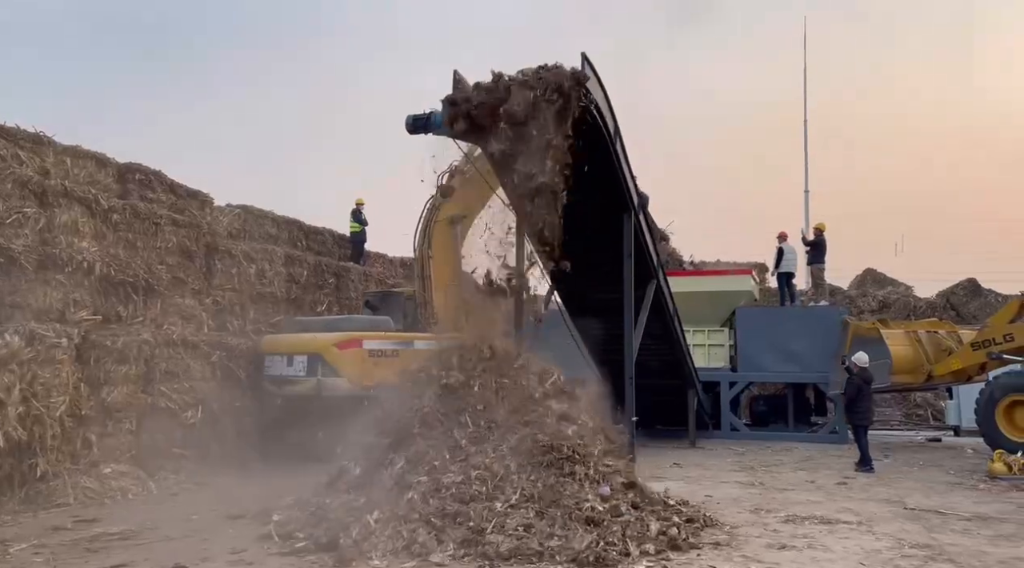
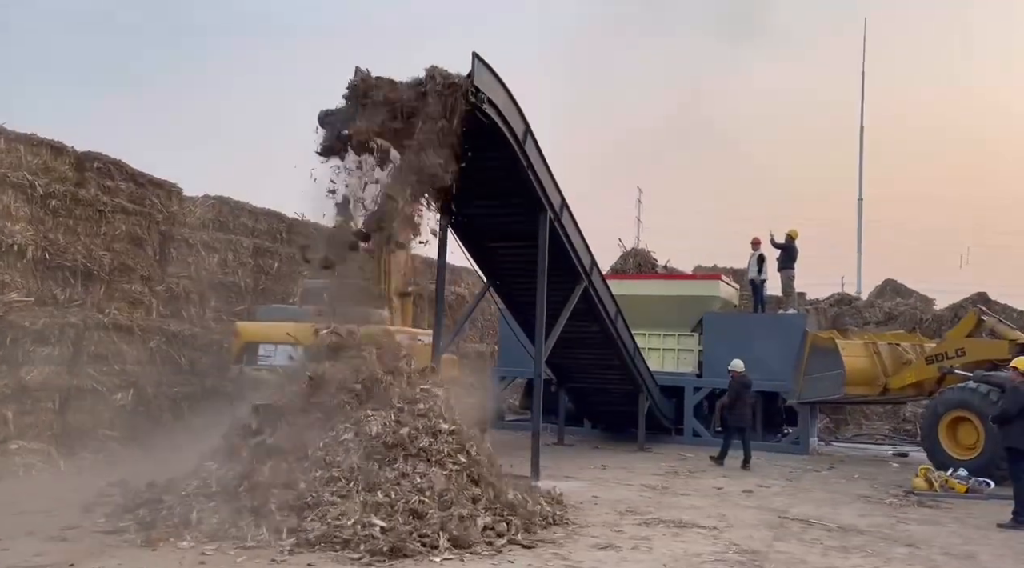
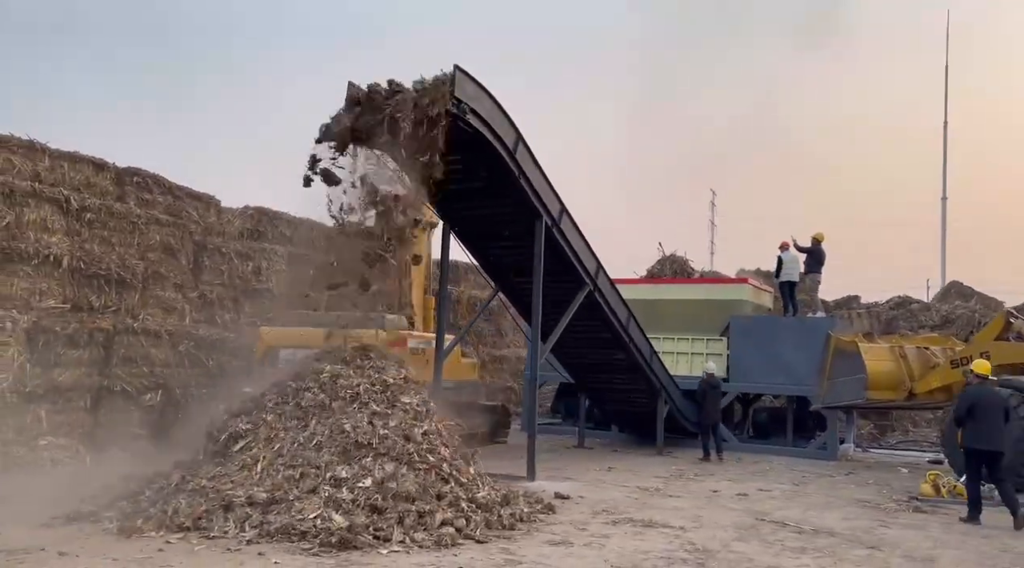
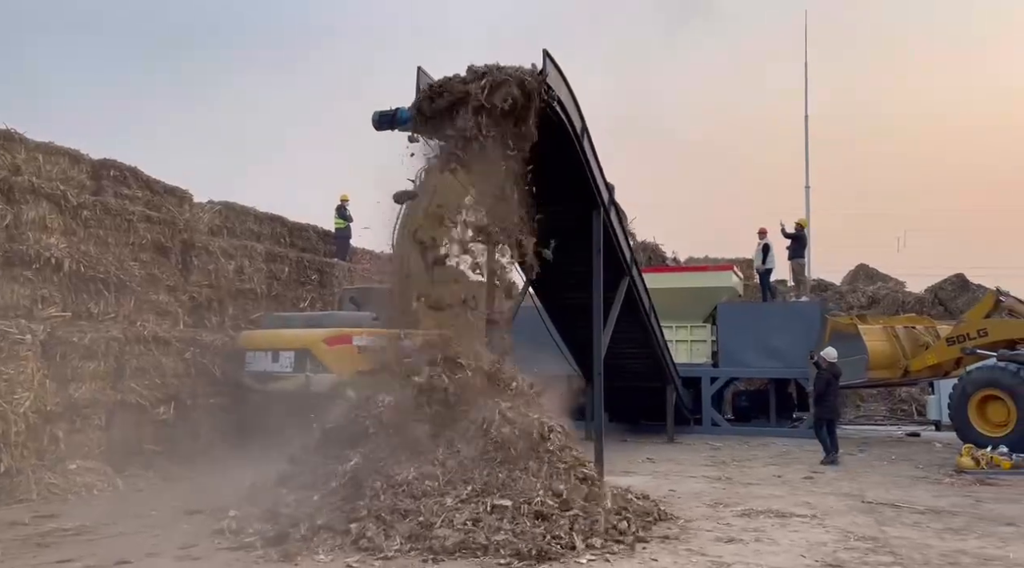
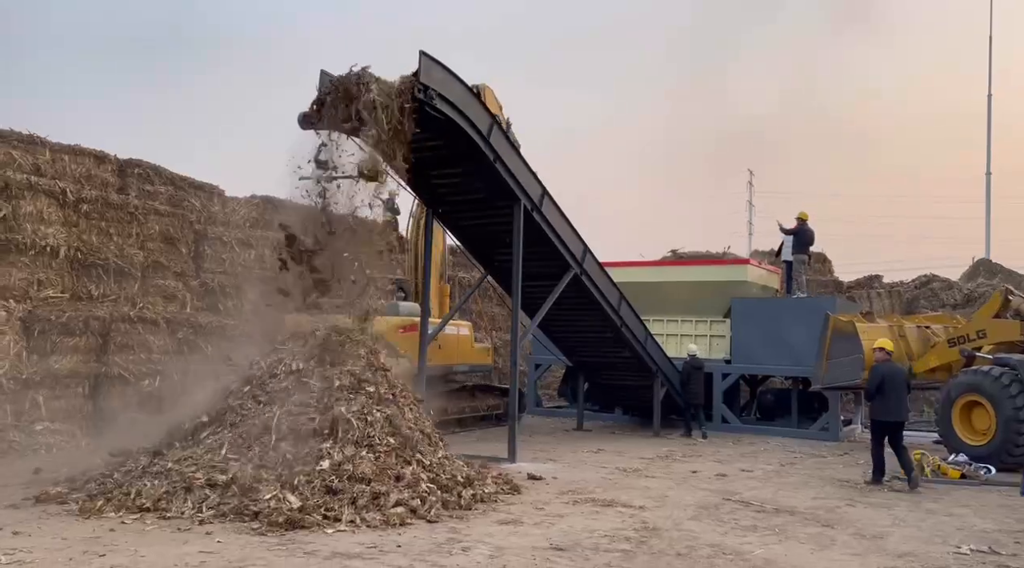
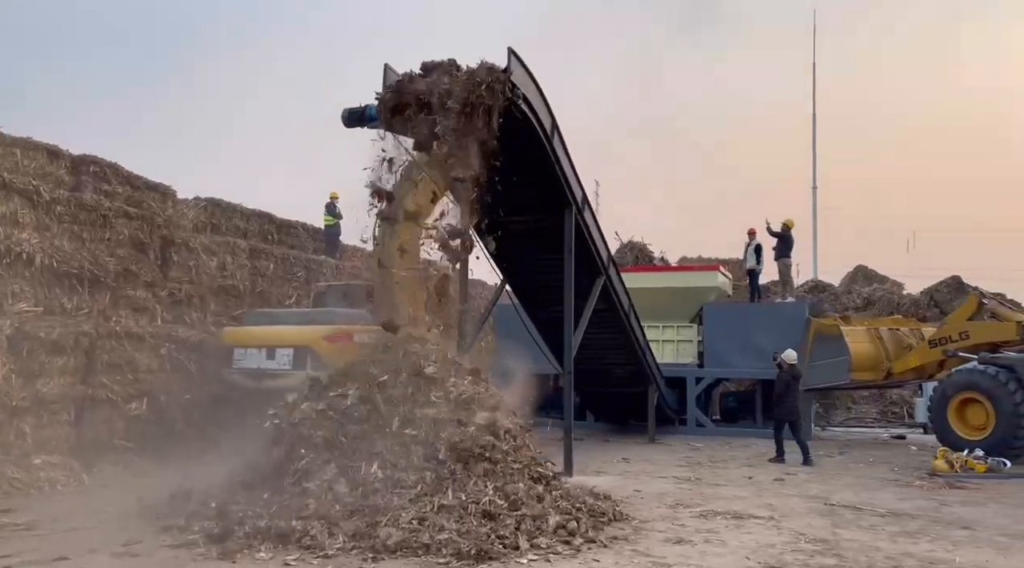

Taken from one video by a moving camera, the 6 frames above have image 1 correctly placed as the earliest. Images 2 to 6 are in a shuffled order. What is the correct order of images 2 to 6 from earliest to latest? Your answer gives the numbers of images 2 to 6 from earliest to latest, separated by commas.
4, 6, 2, 3, 5
